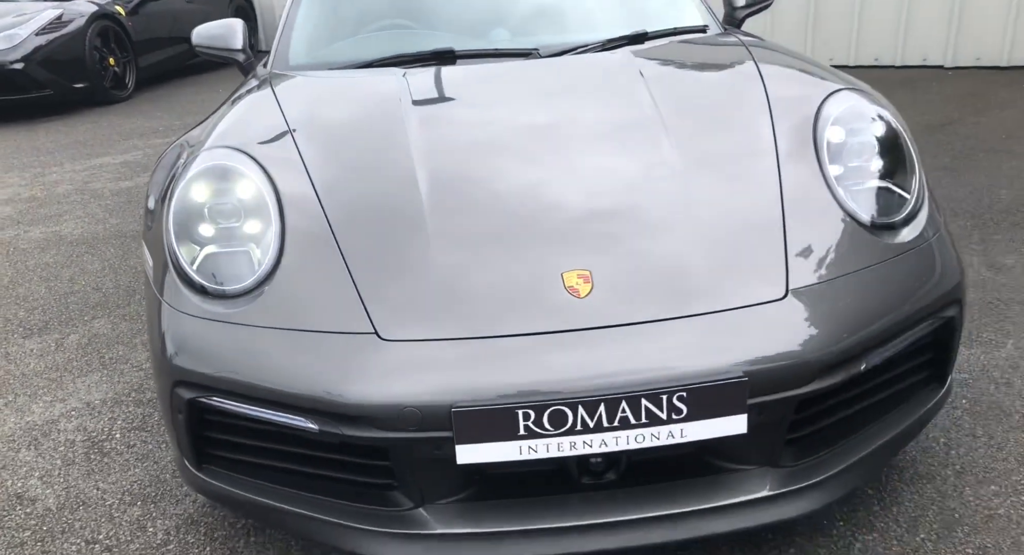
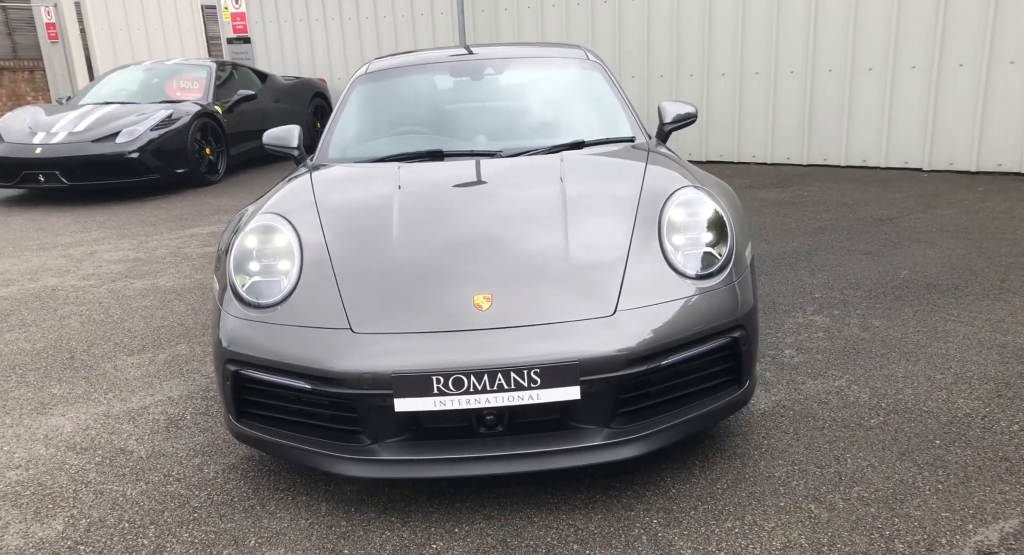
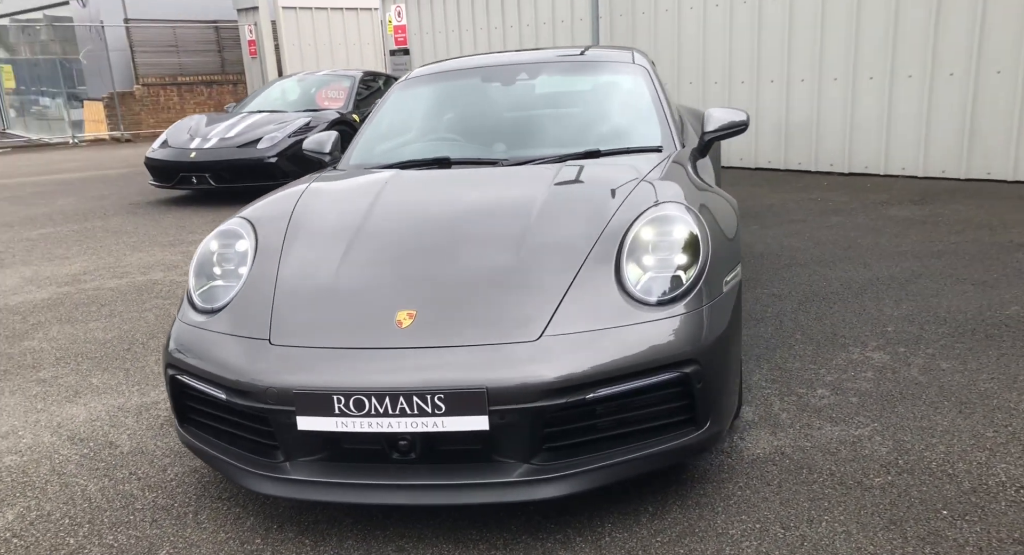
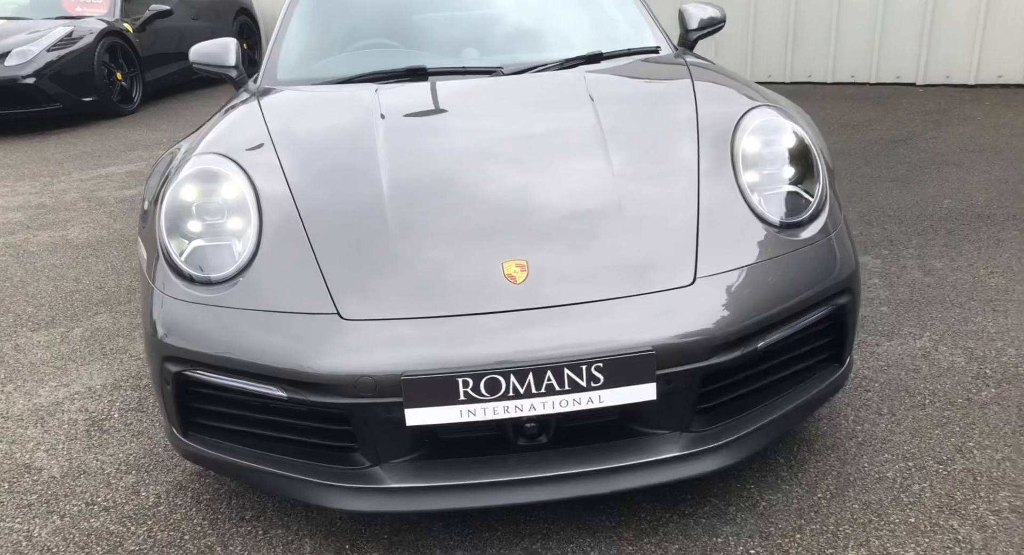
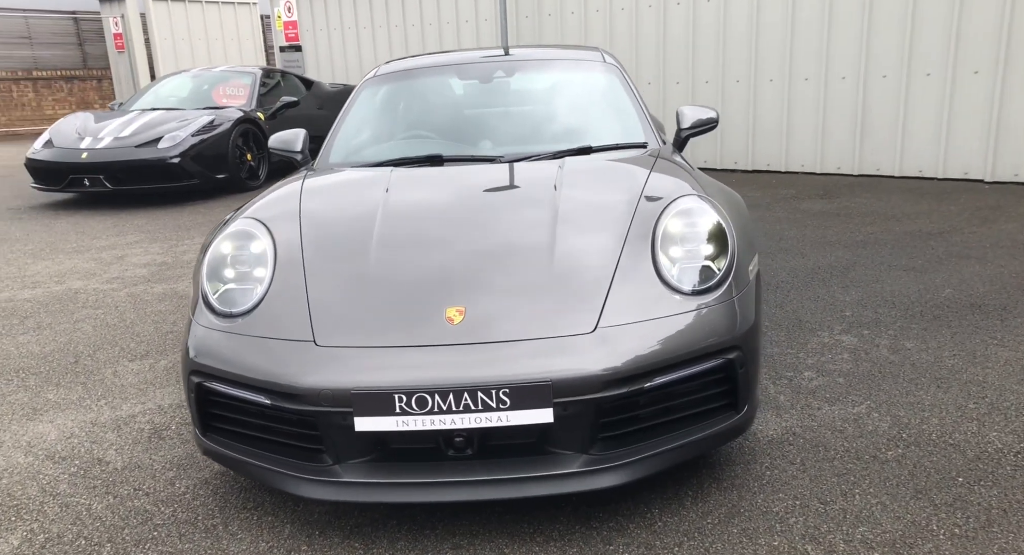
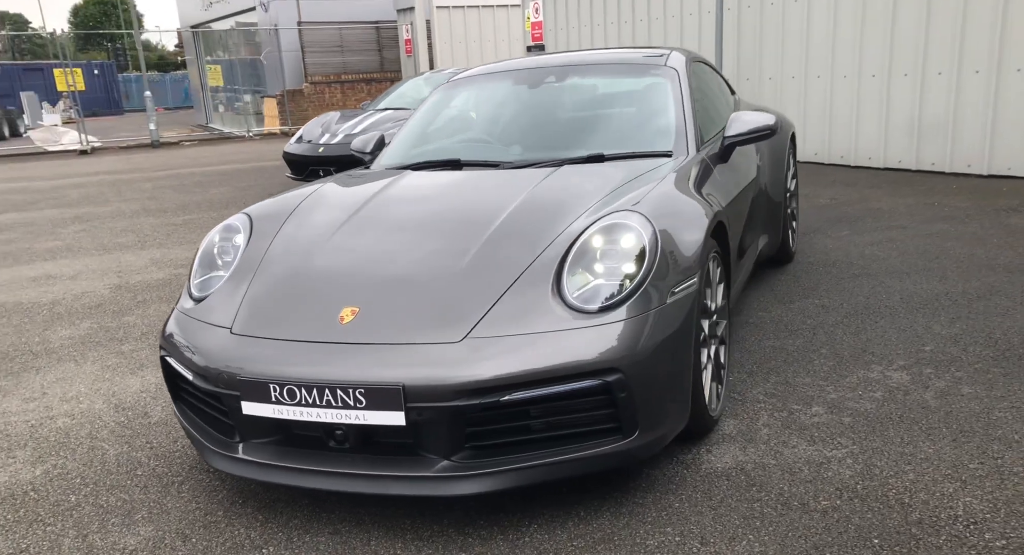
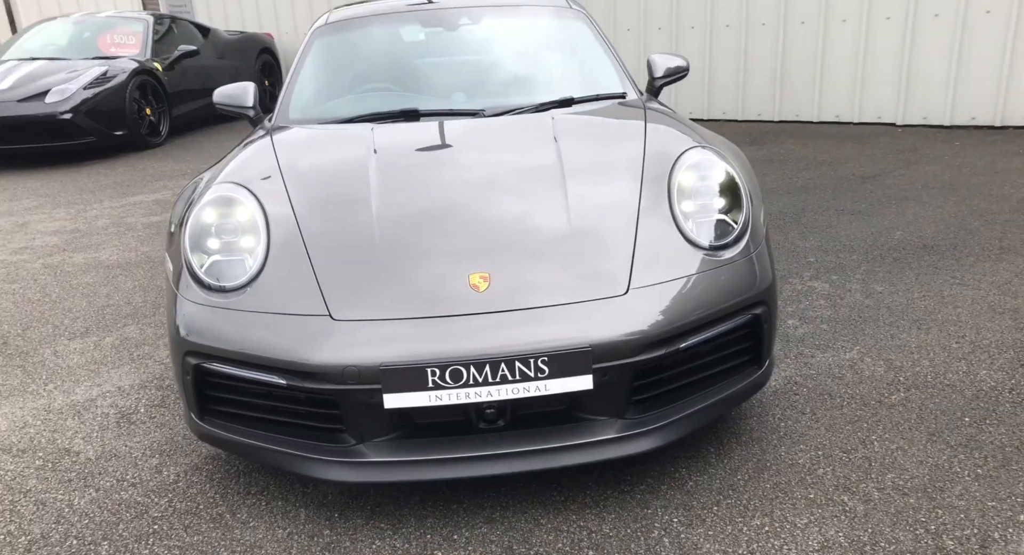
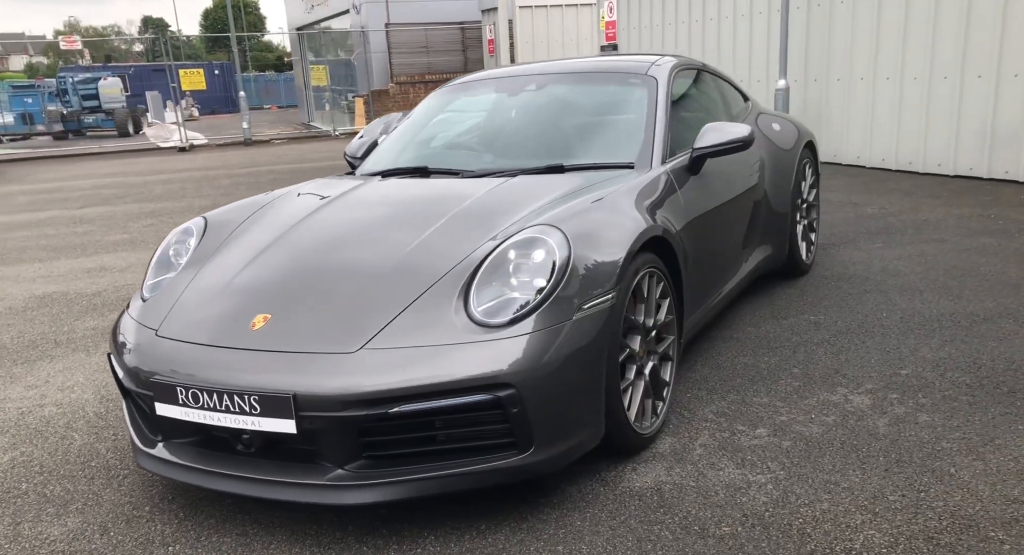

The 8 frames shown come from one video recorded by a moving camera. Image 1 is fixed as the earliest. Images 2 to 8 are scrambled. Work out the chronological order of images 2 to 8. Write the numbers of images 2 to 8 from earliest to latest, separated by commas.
4, 7, 2, 5, 3, 6, 8
